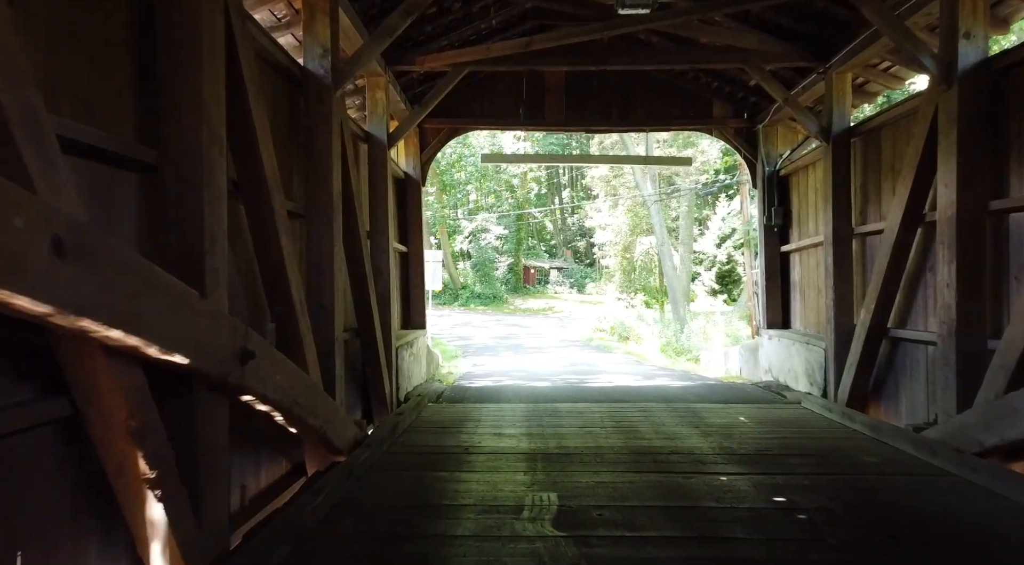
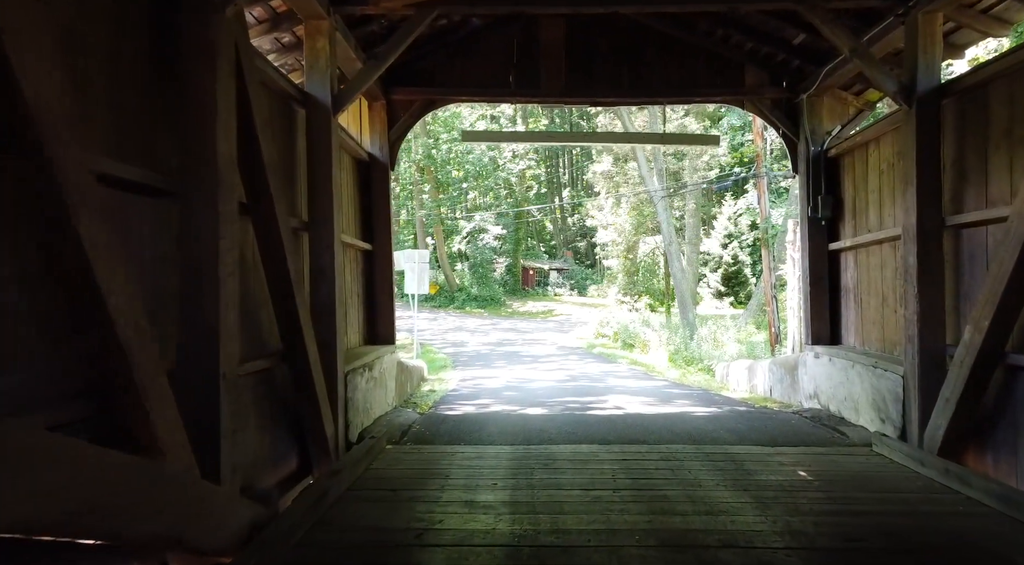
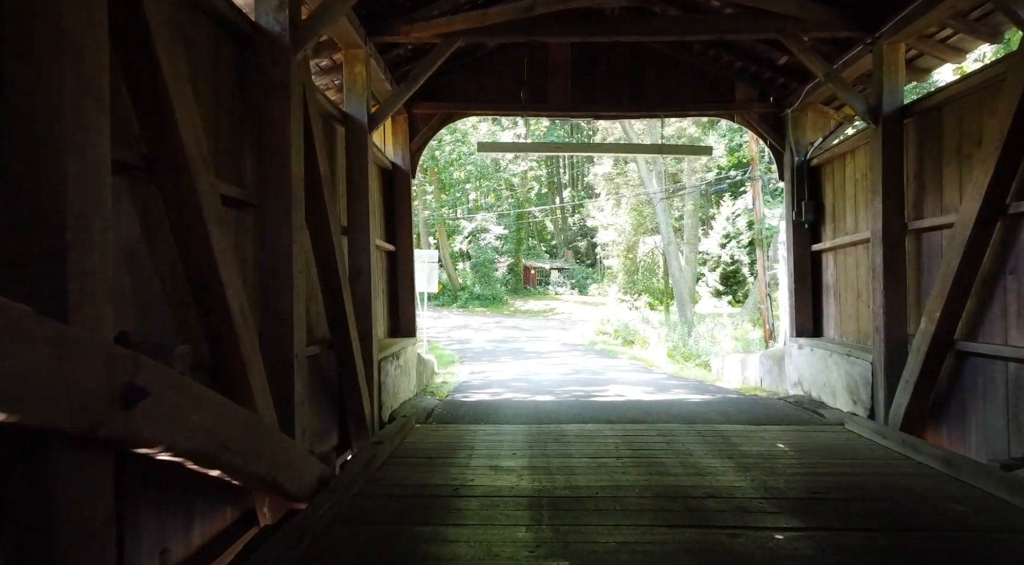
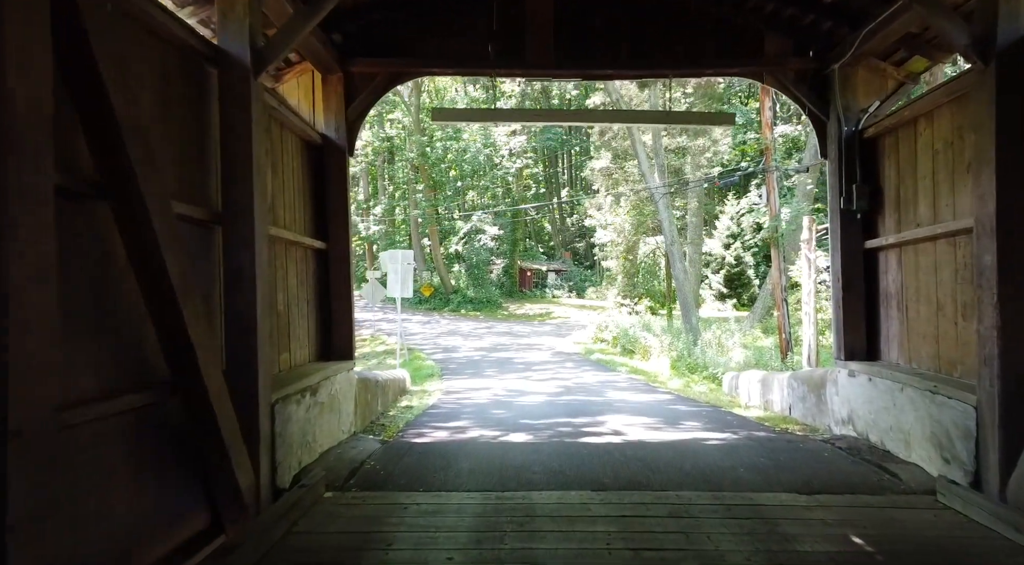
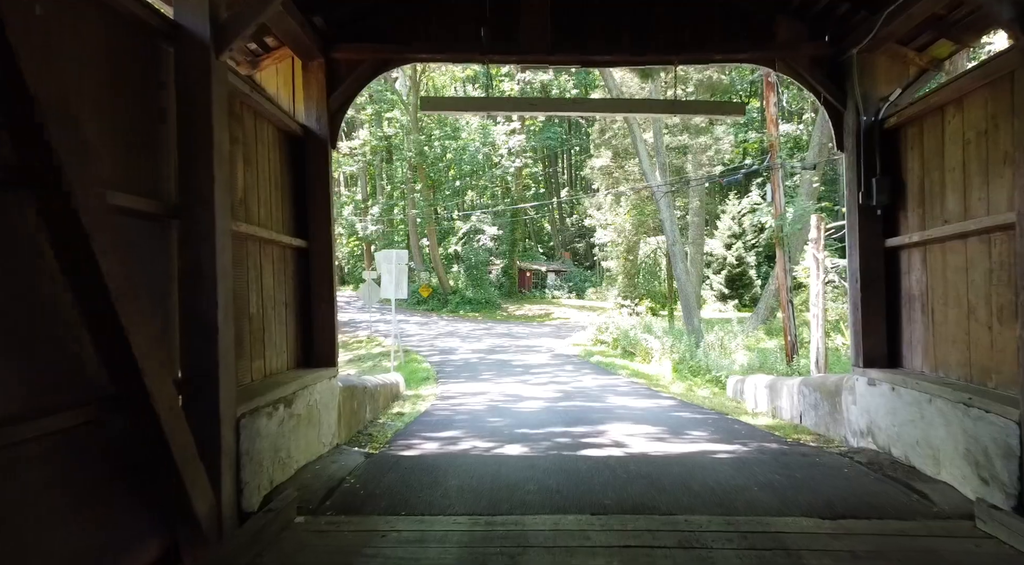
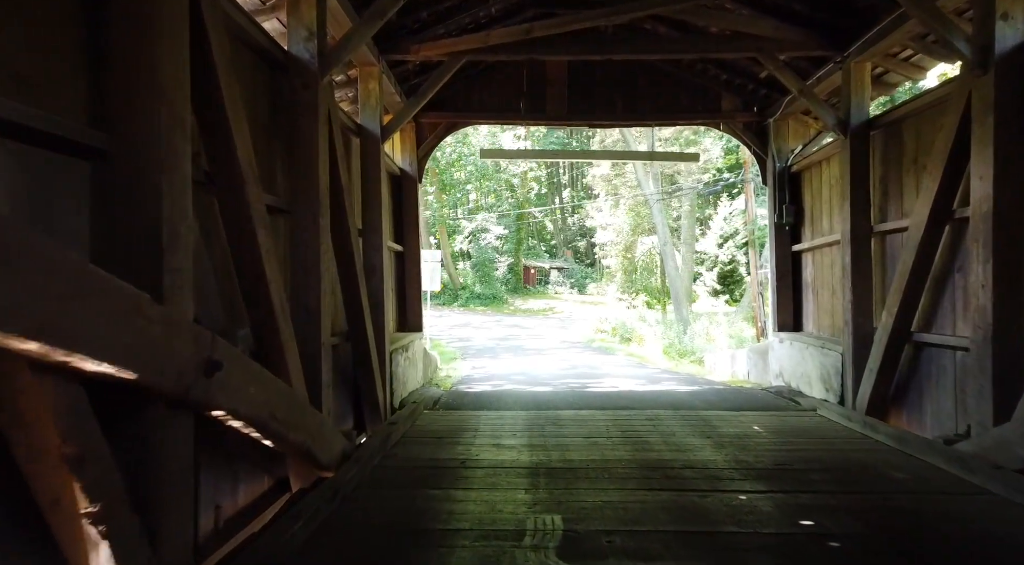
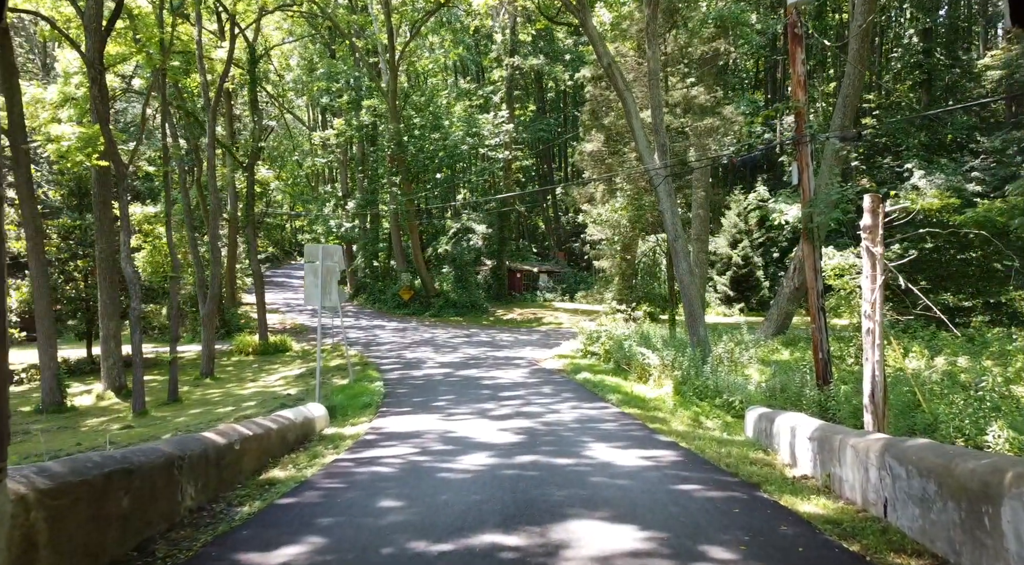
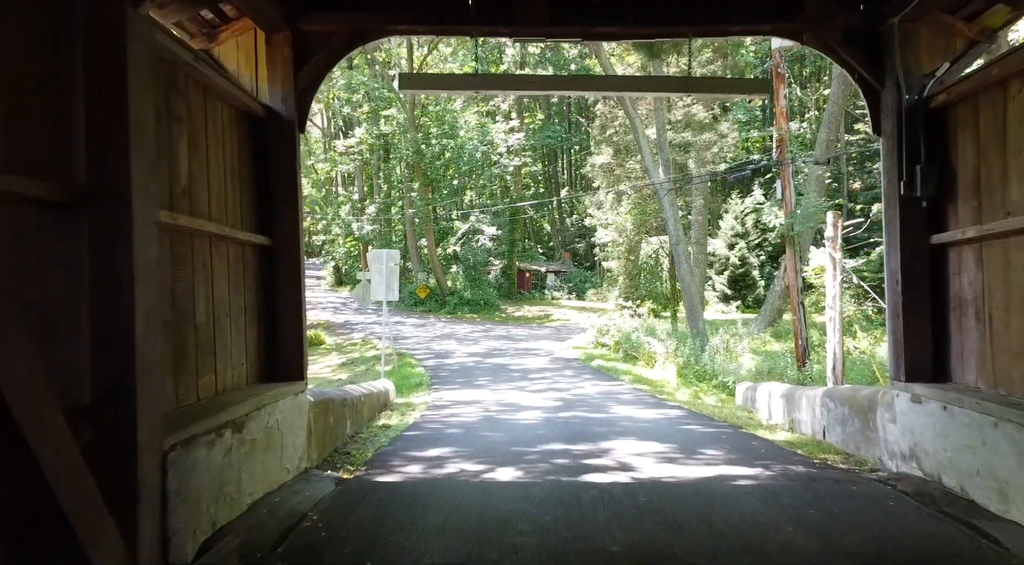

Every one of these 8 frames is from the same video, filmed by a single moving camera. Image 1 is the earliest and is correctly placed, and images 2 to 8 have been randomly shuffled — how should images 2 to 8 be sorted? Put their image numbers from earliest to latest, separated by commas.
6, 3, 2, 4, 5, 8, 7
